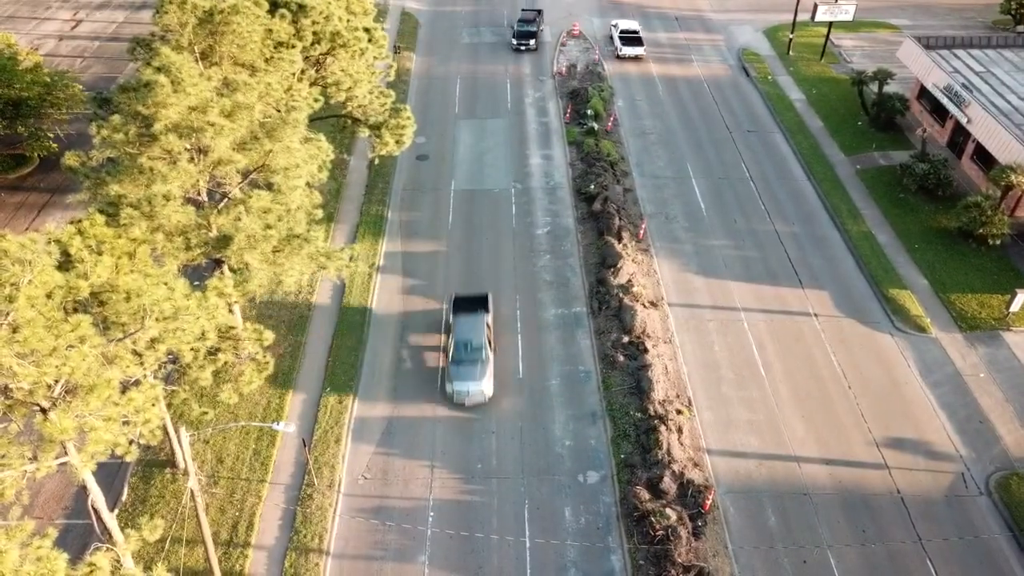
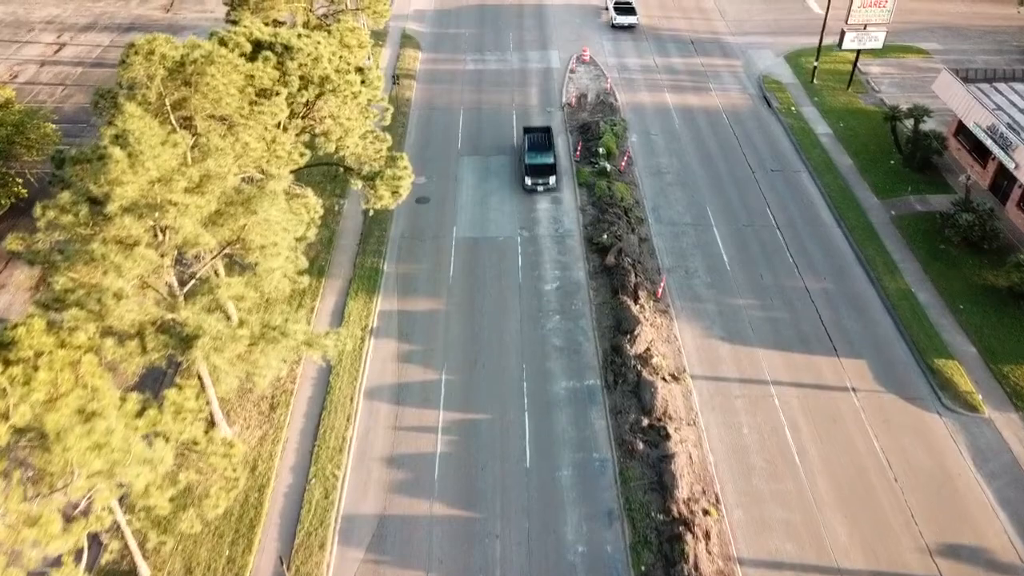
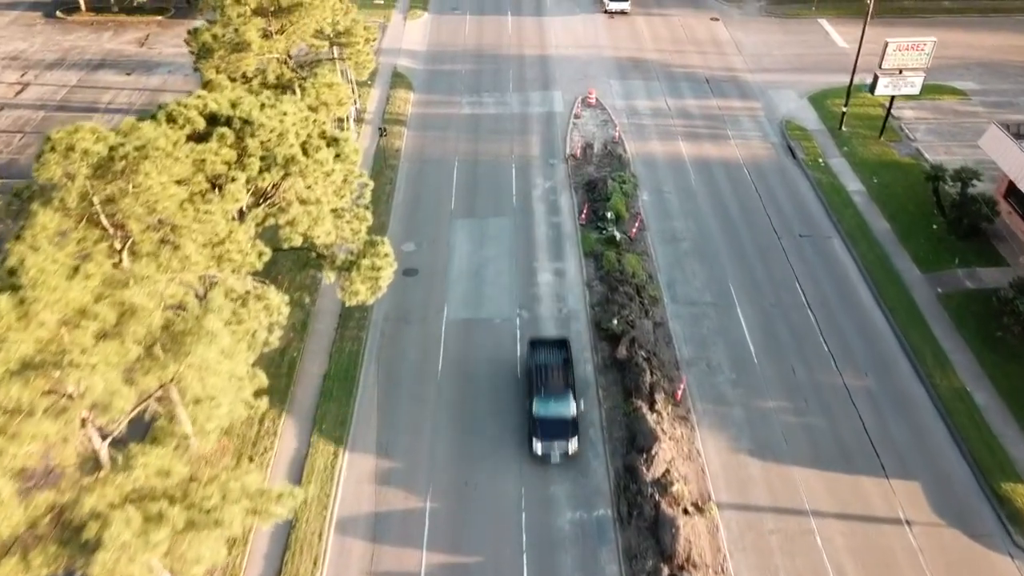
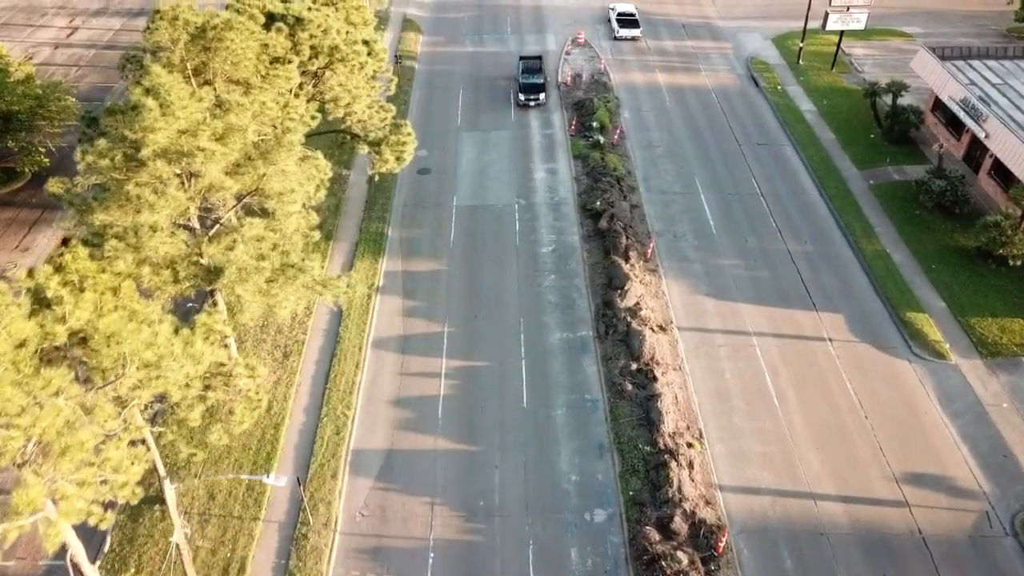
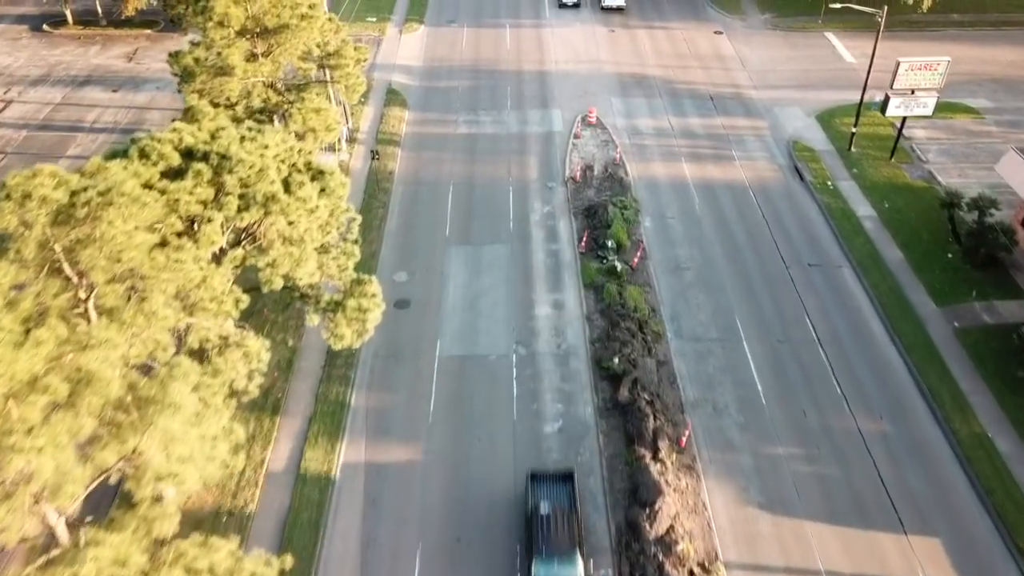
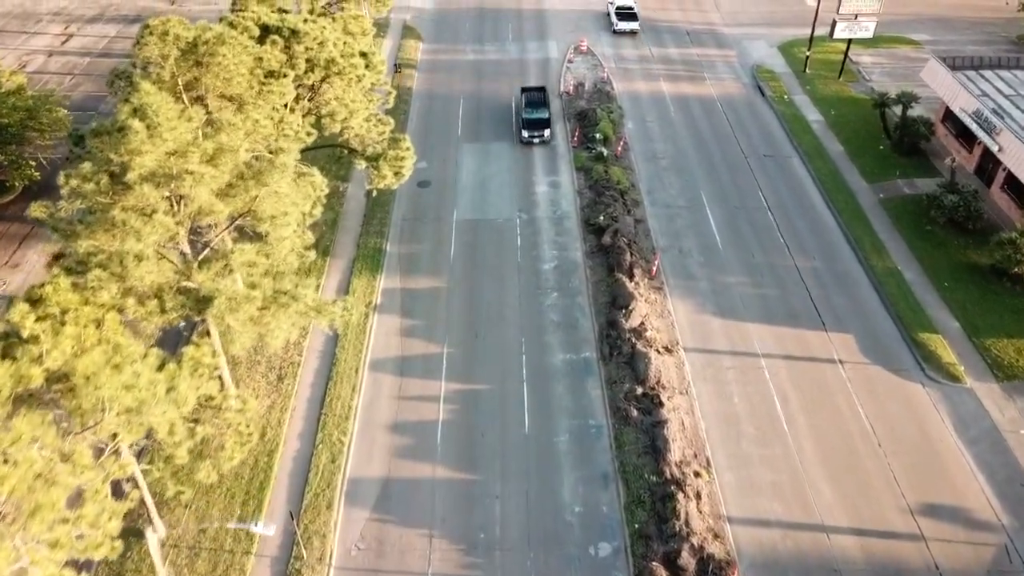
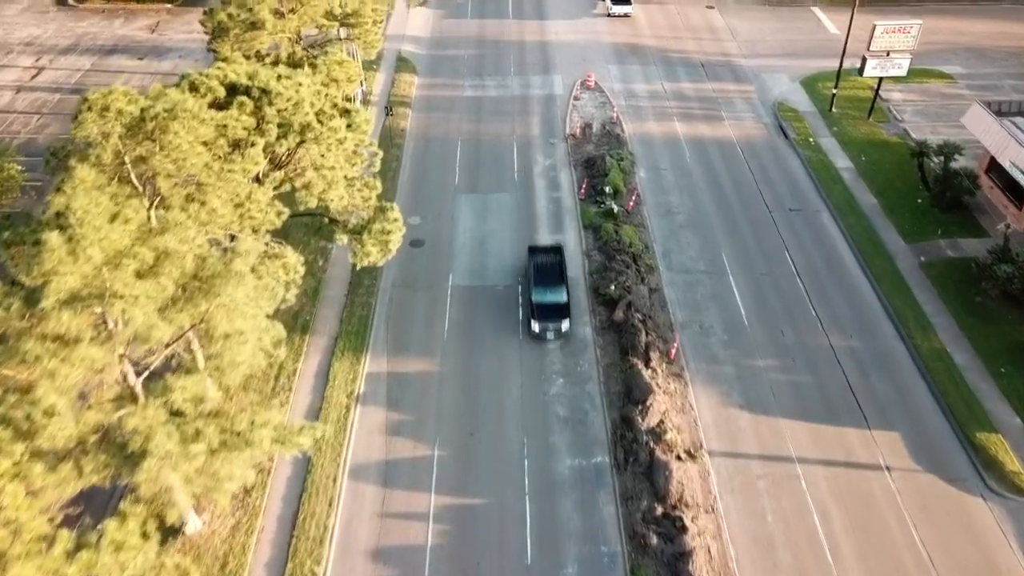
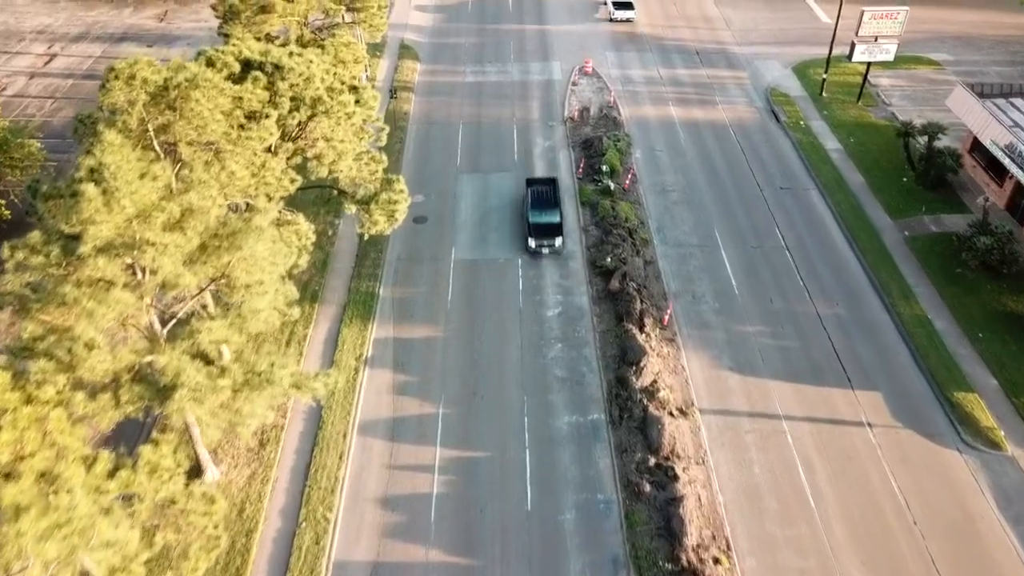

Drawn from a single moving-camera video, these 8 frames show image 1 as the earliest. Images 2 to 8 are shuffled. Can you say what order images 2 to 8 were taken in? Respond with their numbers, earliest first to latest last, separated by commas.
4, 6, 2, 8, 7, 3, 5
